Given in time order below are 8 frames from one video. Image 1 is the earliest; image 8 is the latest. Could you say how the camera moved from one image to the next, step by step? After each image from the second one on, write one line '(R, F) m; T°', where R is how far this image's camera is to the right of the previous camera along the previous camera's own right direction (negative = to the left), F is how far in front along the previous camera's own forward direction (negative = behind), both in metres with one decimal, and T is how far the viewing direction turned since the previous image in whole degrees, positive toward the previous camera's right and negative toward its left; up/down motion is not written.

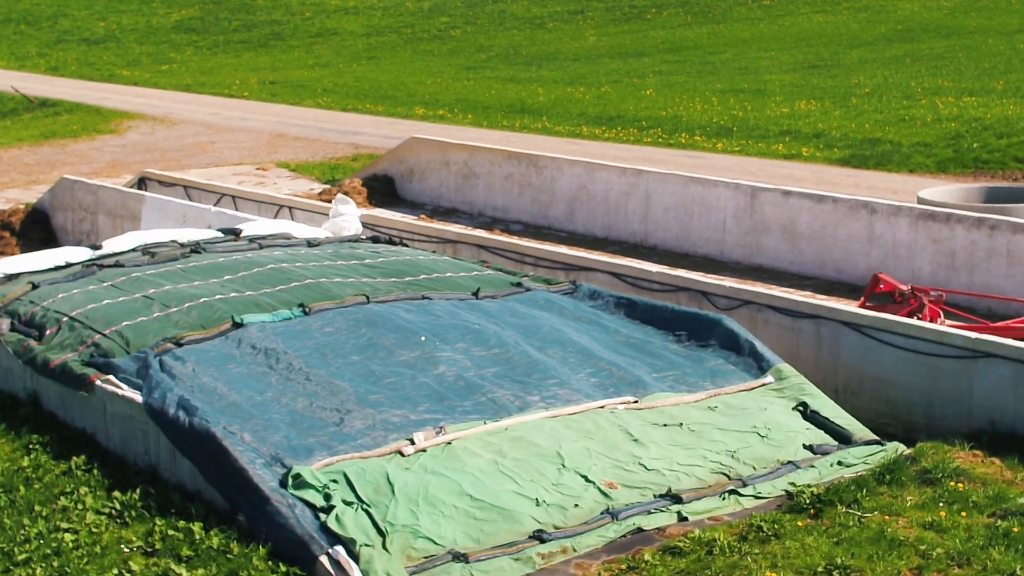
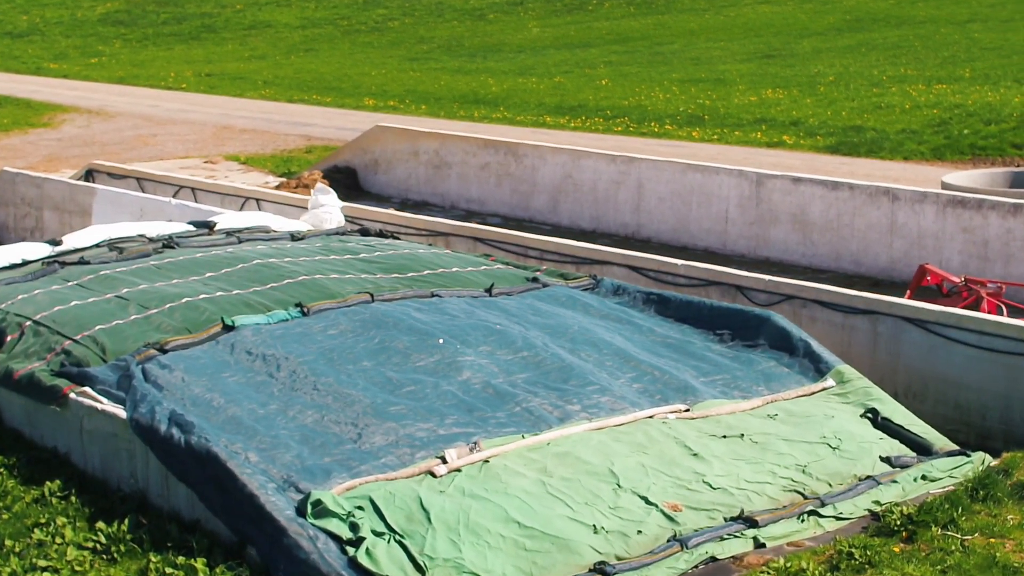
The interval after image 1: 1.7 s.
(-0.6, +1.3) m; +2°
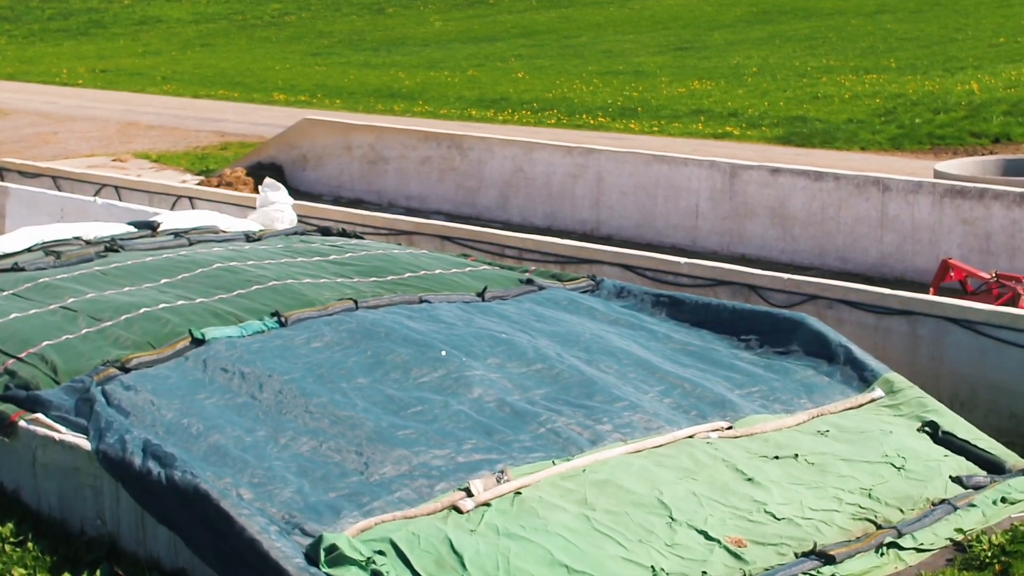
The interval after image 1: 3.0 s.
(-0.6, +1.2) m; +4°
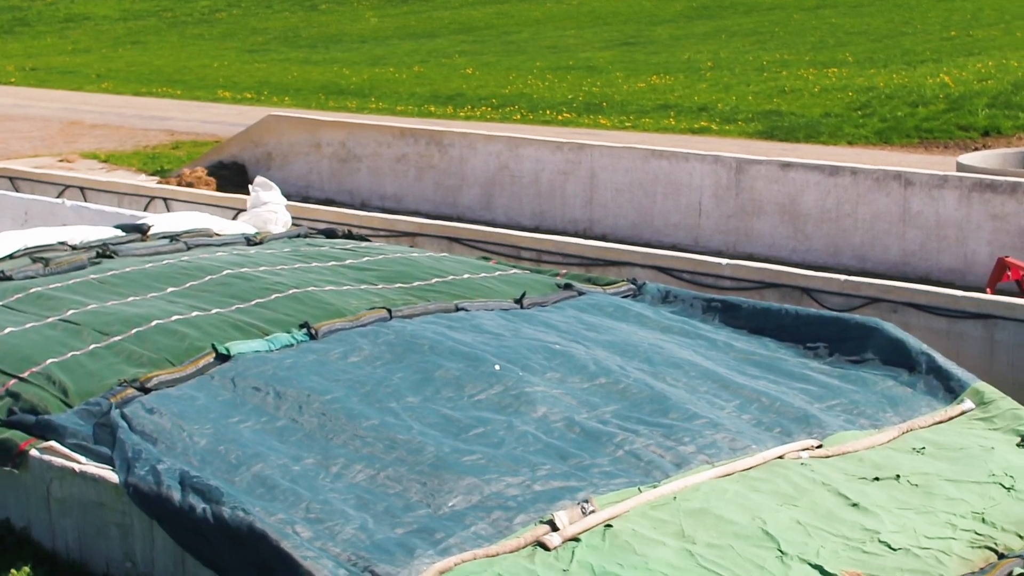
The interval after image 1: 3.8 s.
(-0.6, +0.9) m; +3°
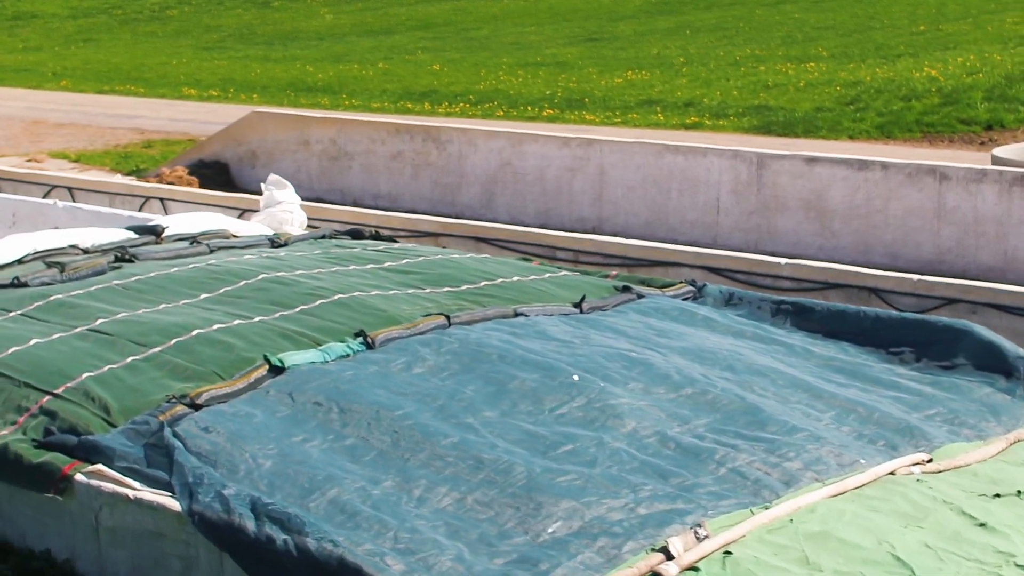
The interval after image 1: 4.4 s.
(-0.6, +0.6) m; +2°
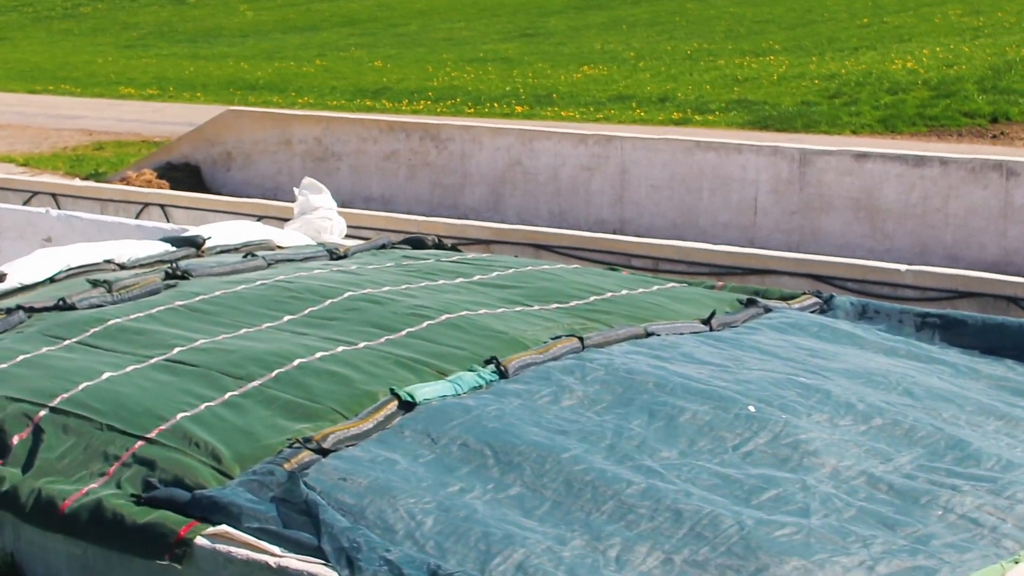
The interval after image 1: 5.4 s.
(-0.9, +1.0) m; +3°
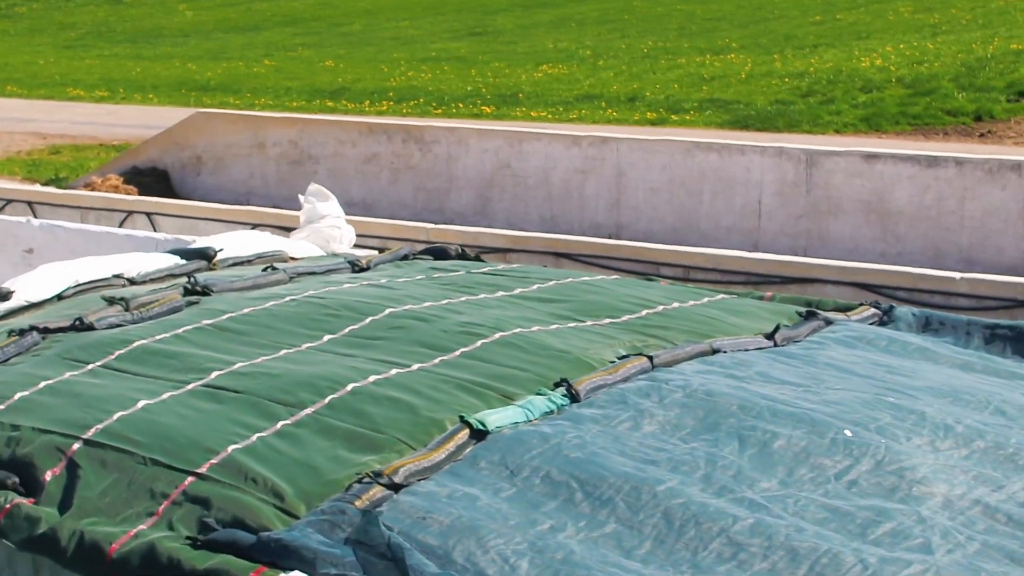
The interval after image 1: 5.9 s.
(-0.5, +0.5) m; +2°
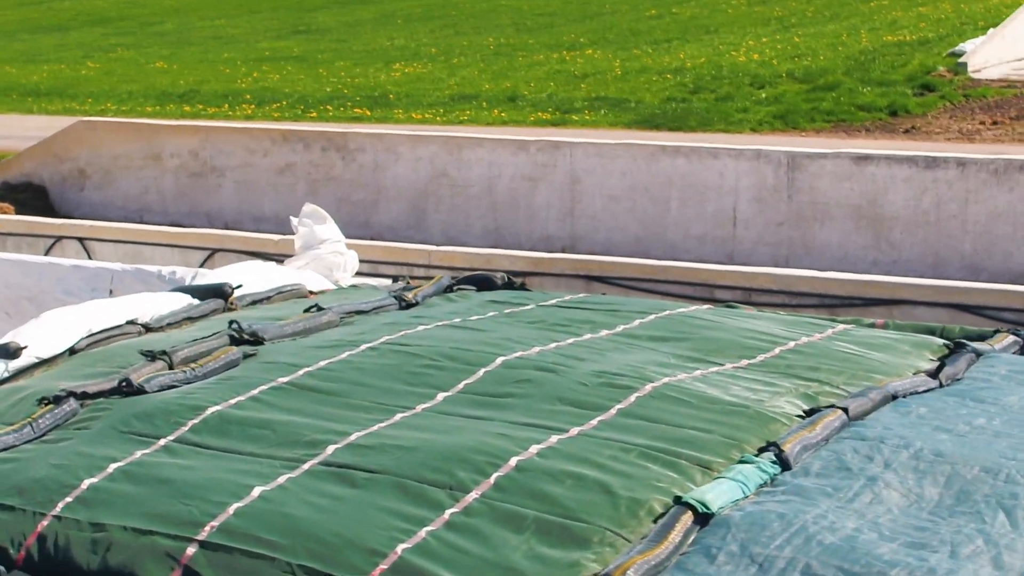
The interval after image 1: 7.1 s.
(-1.1, +1.2) m; +7°
